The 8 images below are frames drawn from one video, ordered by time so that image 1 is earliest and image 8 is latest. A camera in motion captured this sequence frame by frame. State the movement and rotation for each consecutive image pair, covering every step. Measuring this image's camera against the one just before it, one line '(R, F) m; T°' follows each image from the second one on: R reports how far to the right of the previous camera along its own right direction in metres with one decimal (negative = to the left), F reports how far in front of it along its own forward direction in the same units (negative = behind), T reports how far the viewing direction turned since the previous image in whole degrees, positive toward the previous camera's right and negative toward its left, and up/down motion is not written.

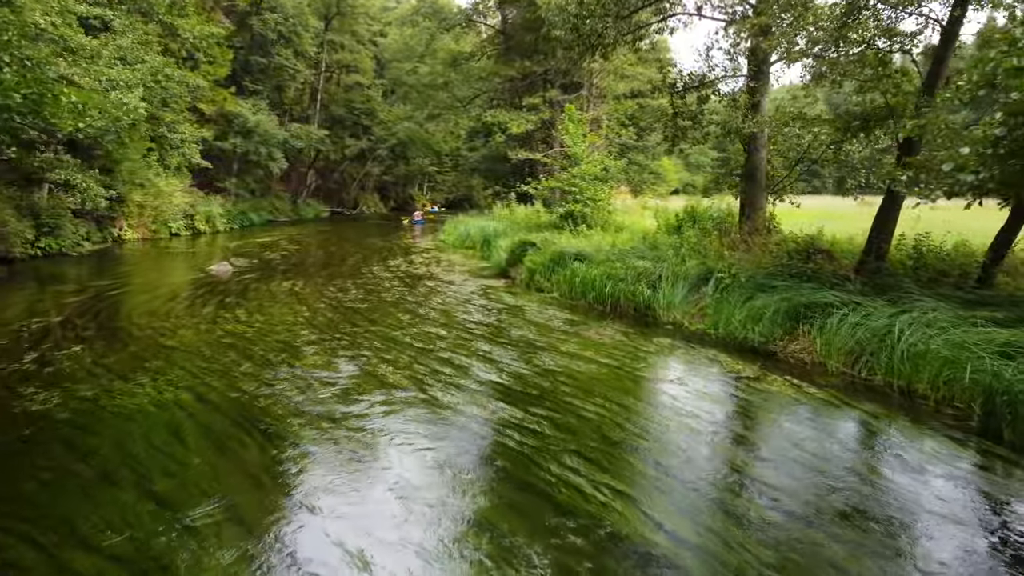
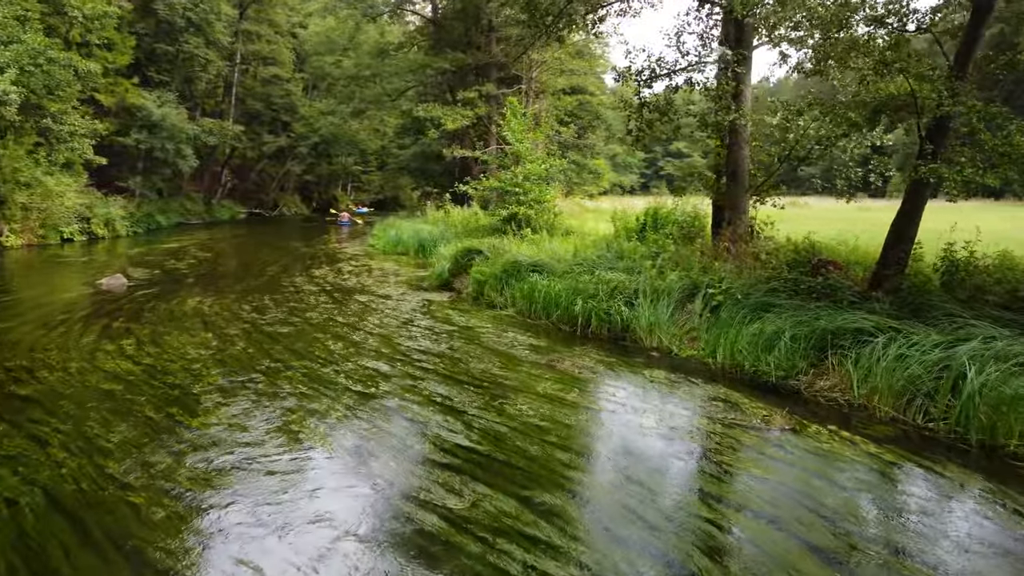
(-0.3, +1.7) m; +5°
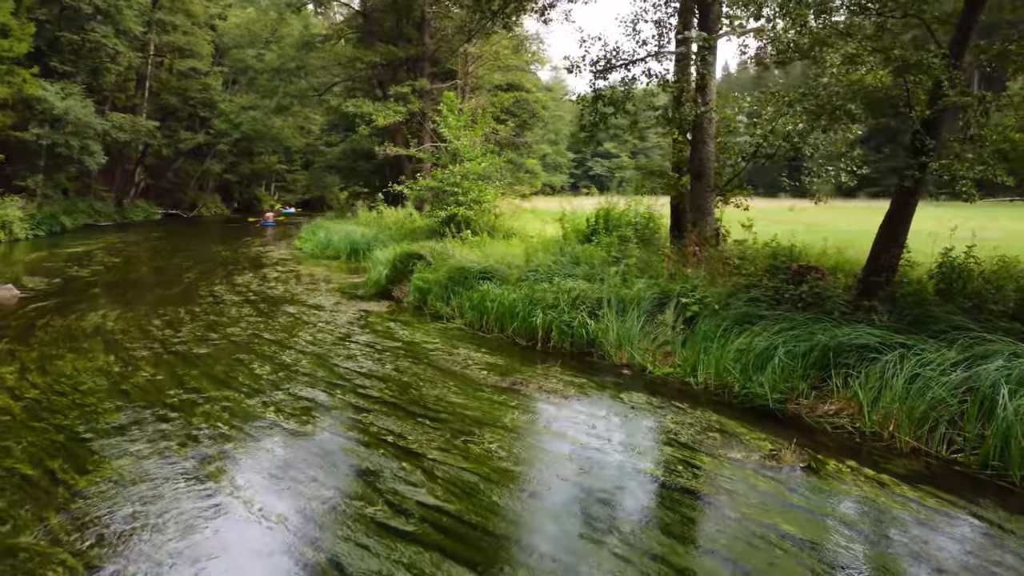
(-0.2, +1.0) m; +5°
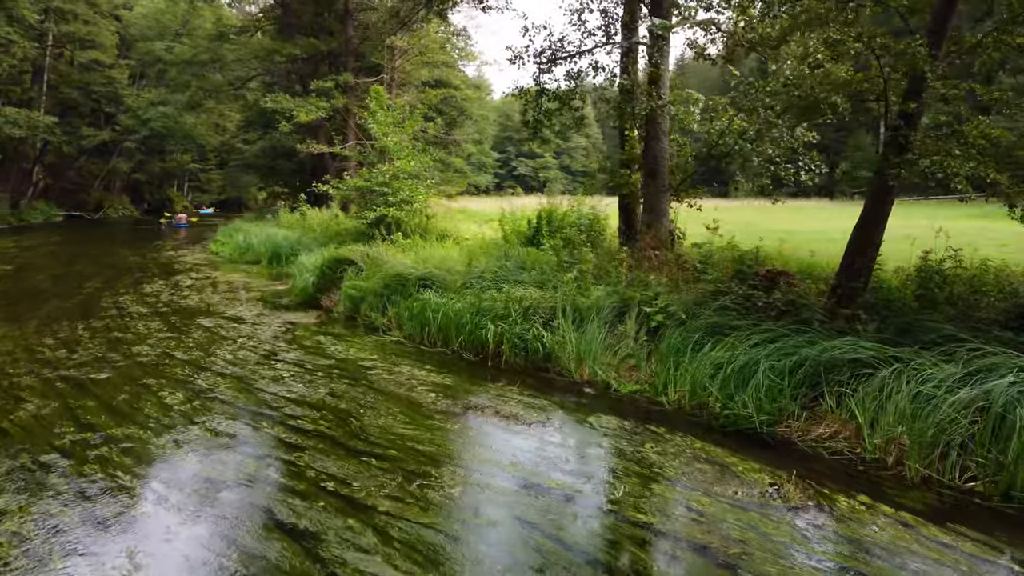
(-0.2, +0.8) m; +5°
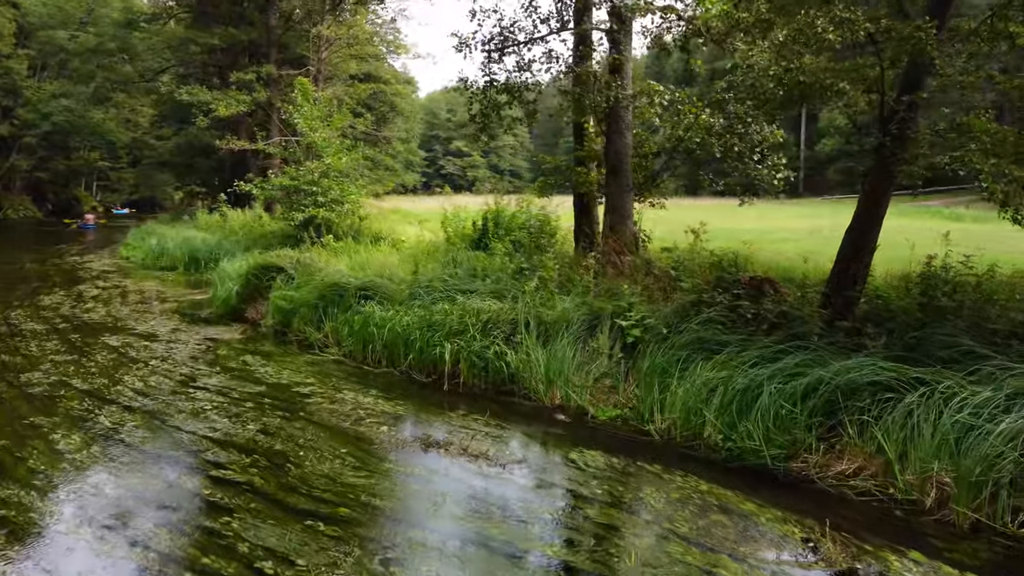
(-0.2, +0.9) m; +5°
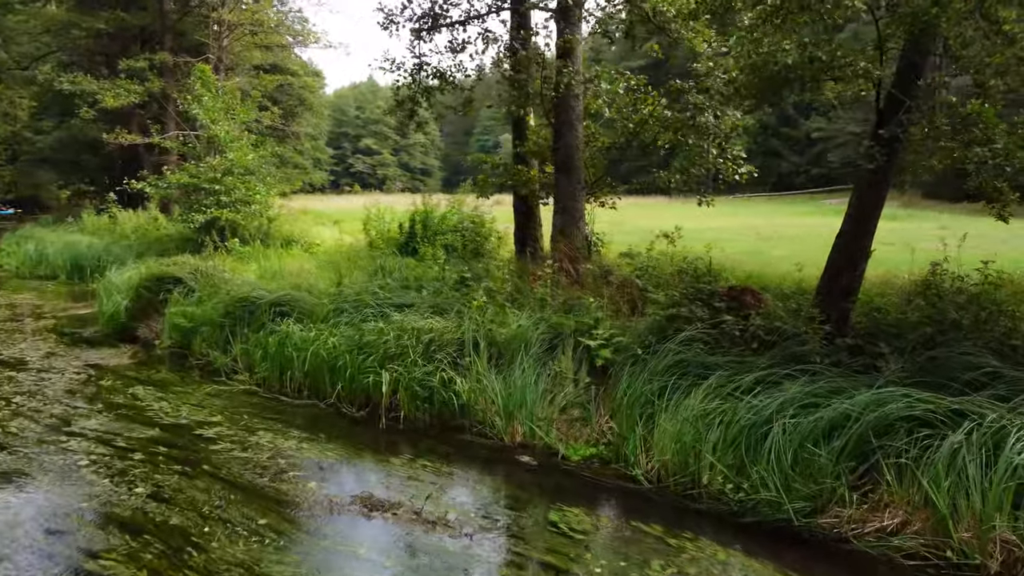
(-0.3, +1.0) m; +6°
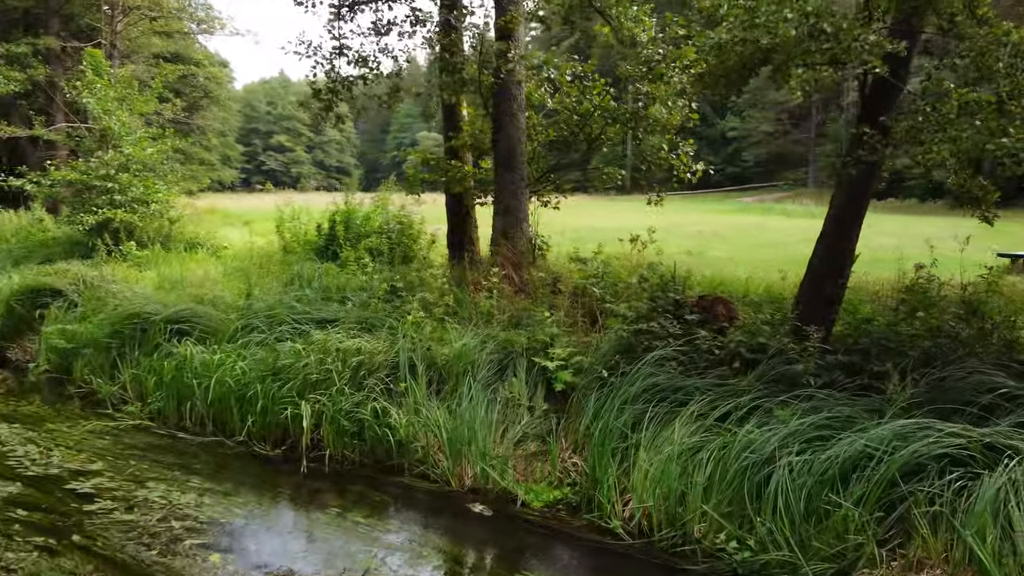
(-0.1, +0.8) m; +6°
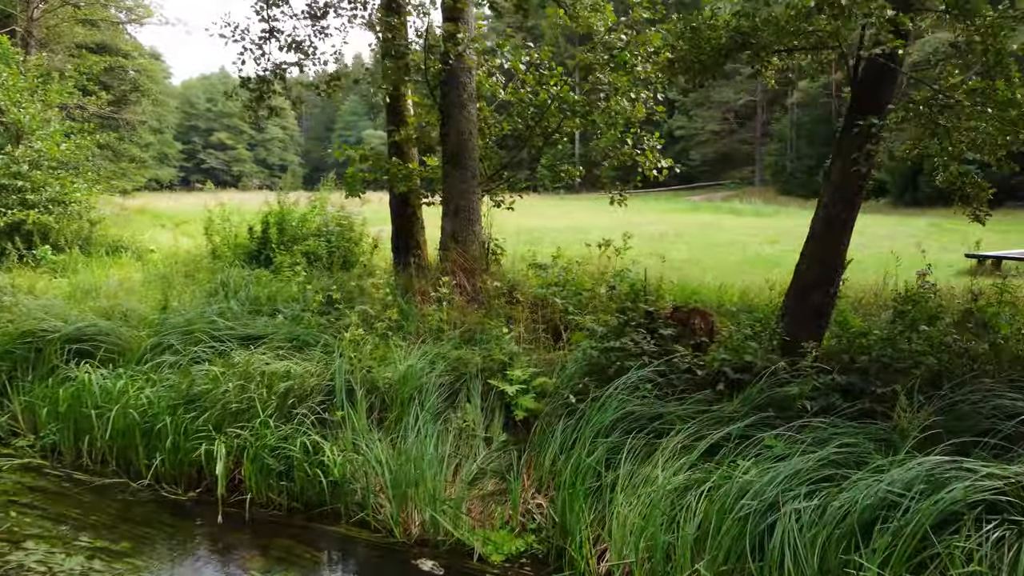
(0.0, +0.6) m; +4°
